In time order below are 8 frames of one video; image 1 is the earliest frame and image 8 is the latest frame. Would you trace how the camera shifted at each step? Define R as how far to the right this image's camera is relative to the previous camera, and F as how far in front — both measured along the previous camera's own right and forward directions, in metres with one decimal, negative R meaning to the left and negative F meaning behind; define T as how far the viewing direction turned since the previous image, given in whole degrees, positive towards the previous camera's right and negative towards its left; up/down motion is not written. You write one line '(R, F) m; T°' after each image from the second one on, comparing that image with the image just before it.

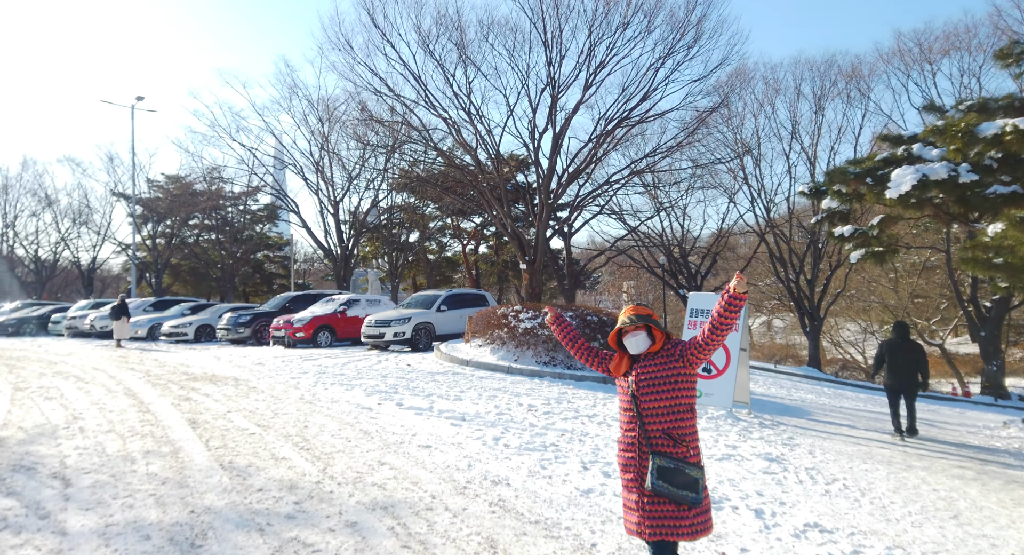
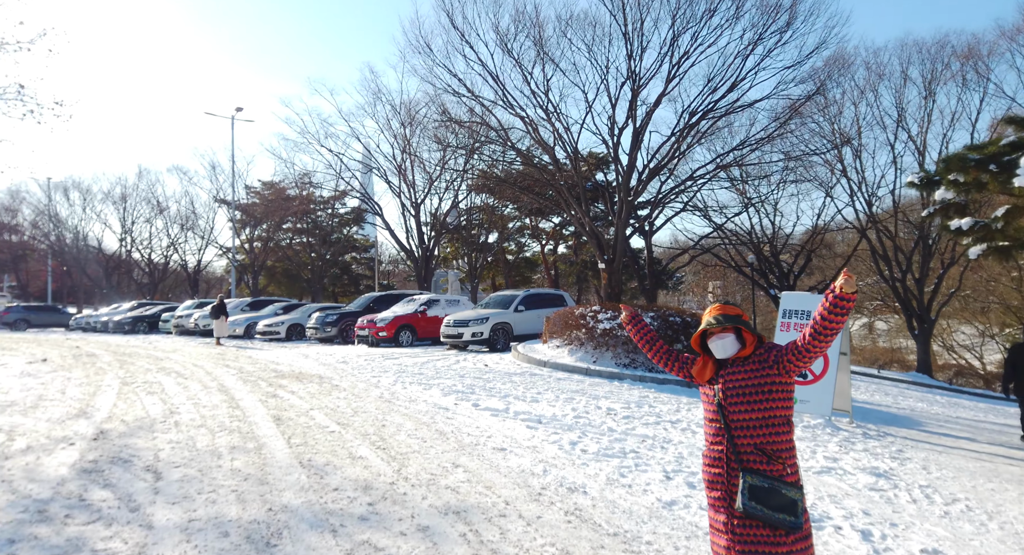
(0.0, +0.2) m; -7°
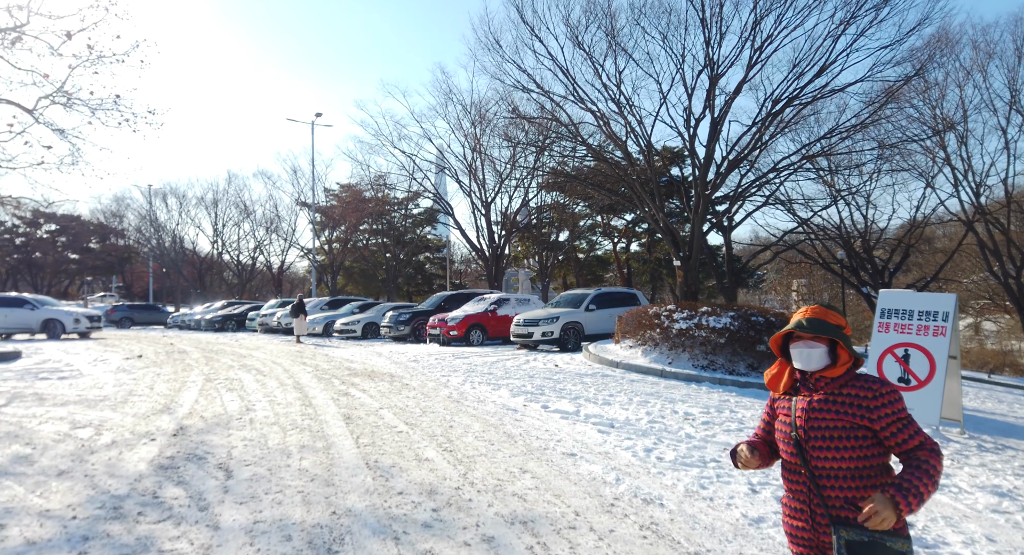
(0.0, +0.3) m; -7°
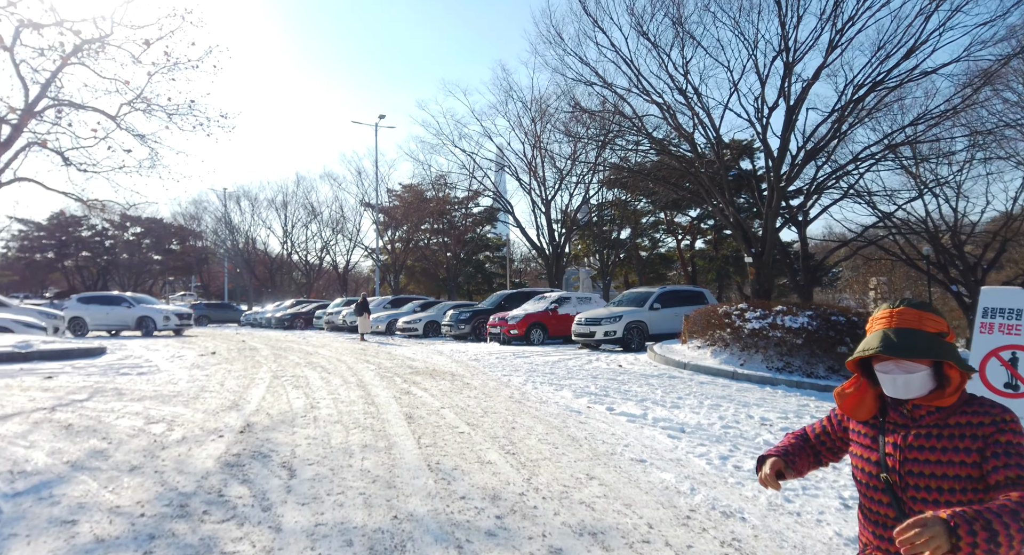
(-0.1, +0.2) m; -6°
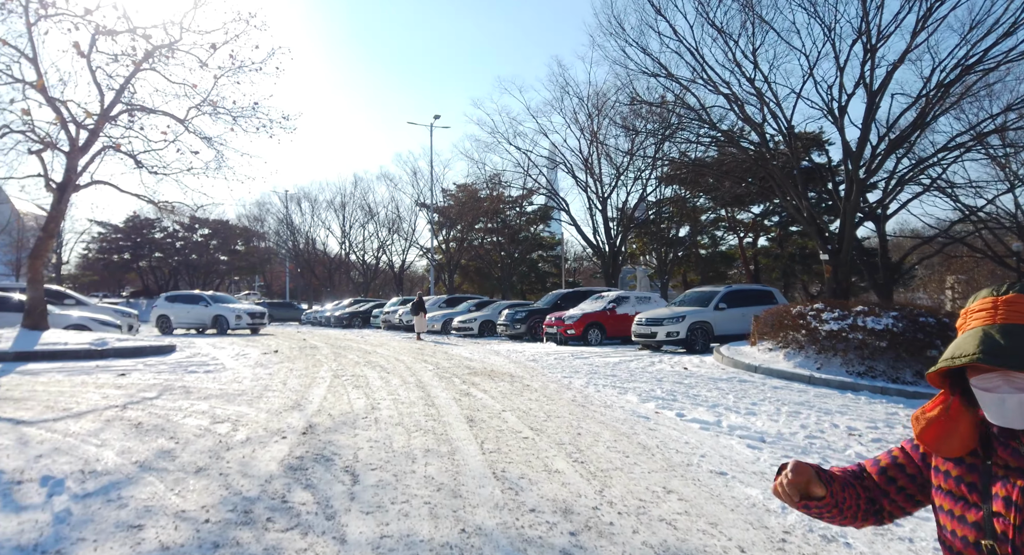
(-0.1, +0.3) m; -5°
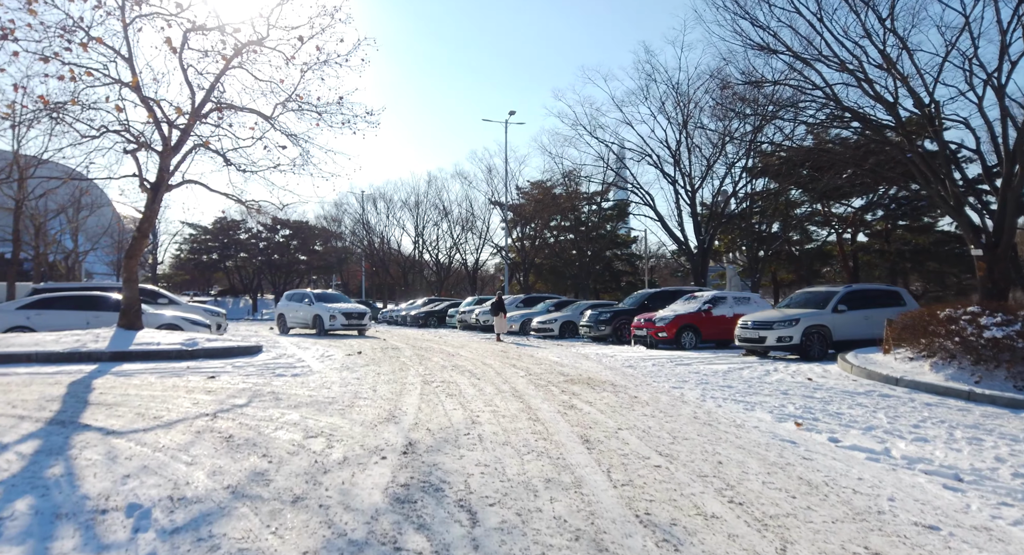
(-0.6, +0.9) m; -6°
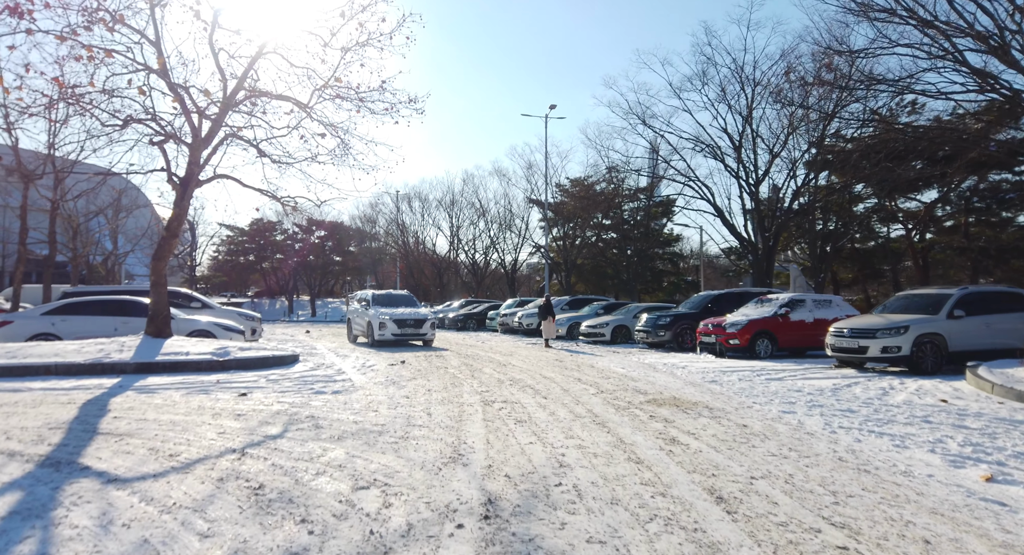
(-0.6, +1.5) m; -3°
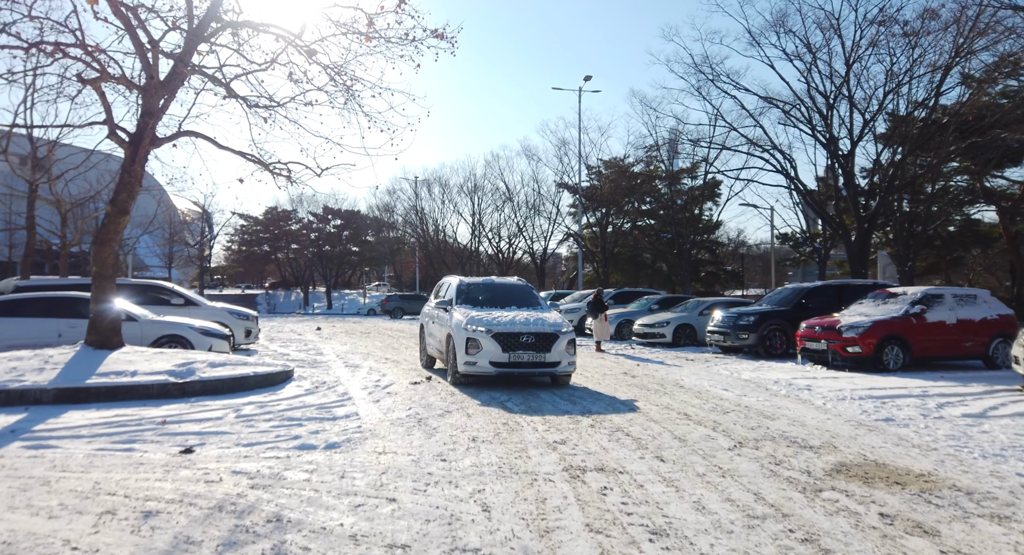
(-0.8, +3.6) m; -2°
